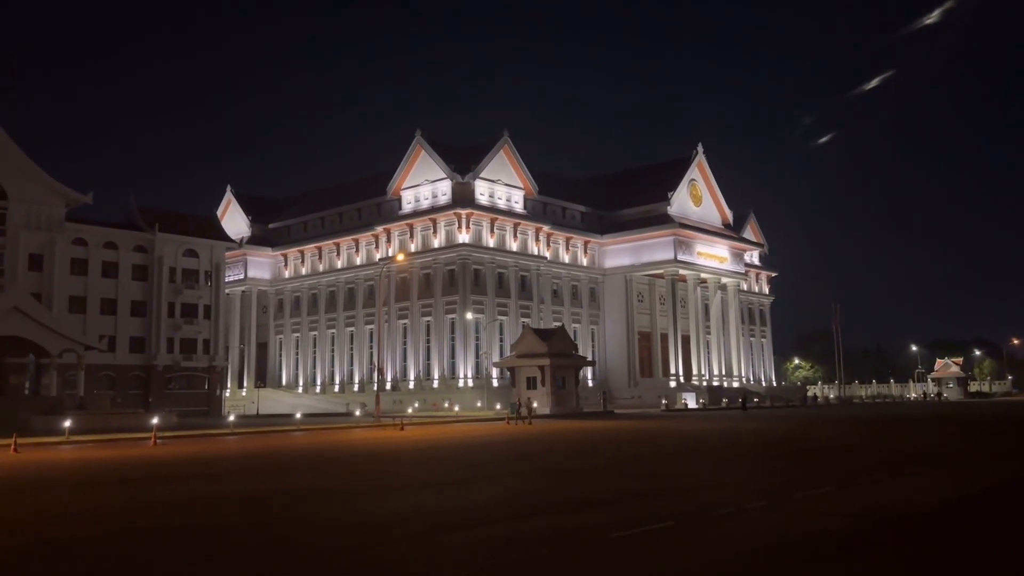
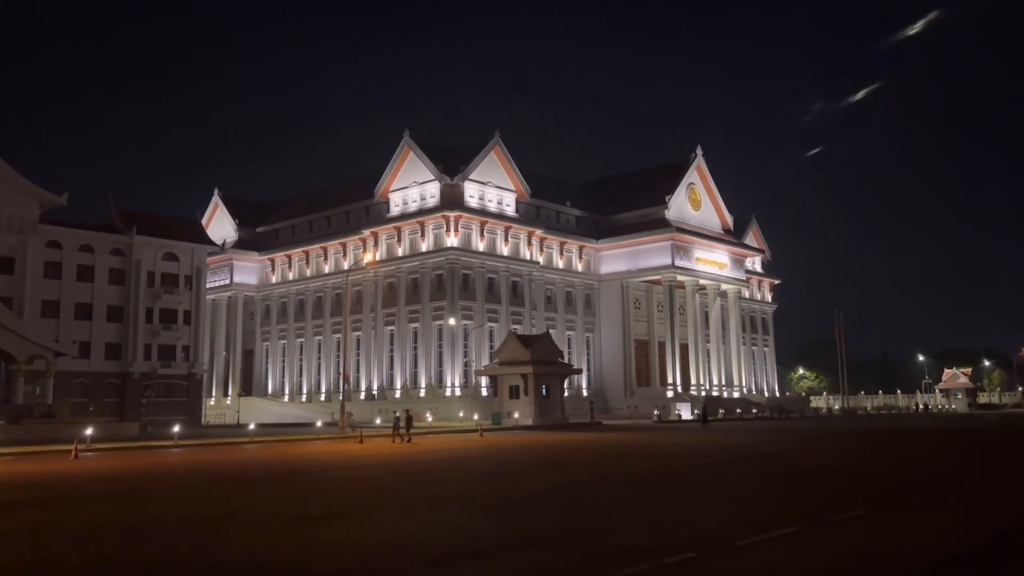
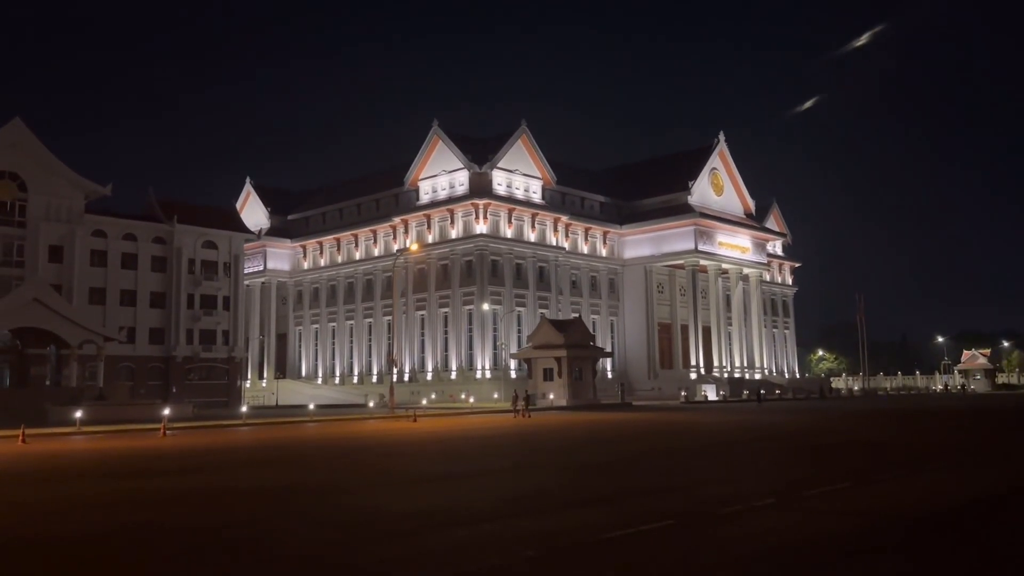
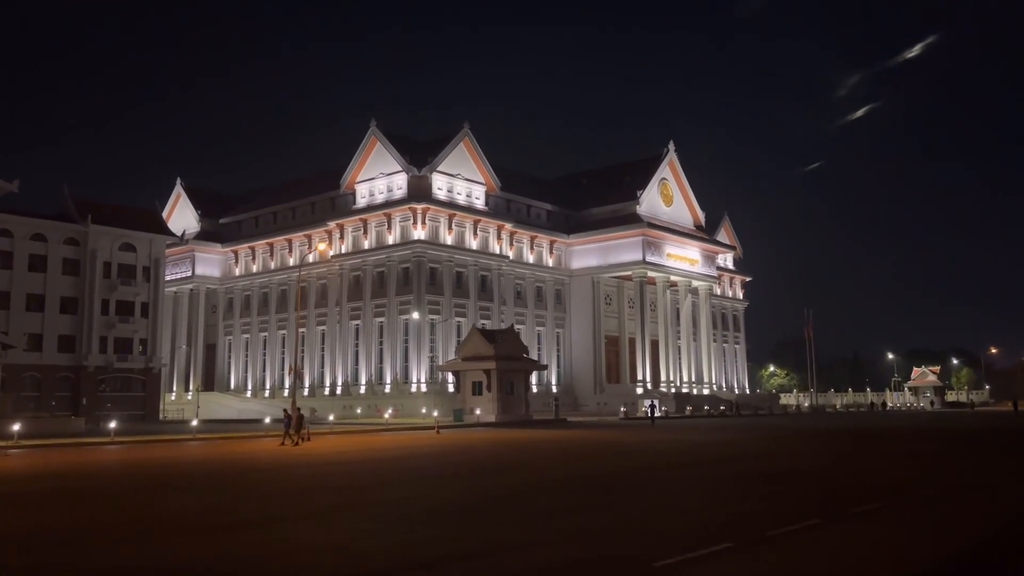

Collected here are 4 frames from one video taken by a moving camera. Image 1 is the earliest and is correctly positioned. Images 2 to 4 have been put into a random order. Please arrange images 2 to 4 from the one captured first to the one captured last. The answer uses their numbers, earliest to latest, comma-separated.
3, 2, 4
